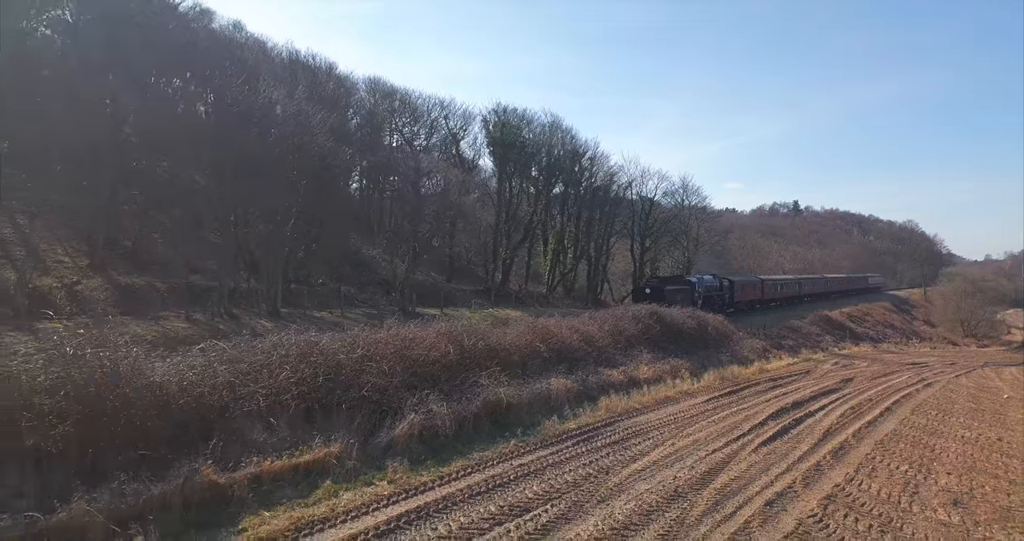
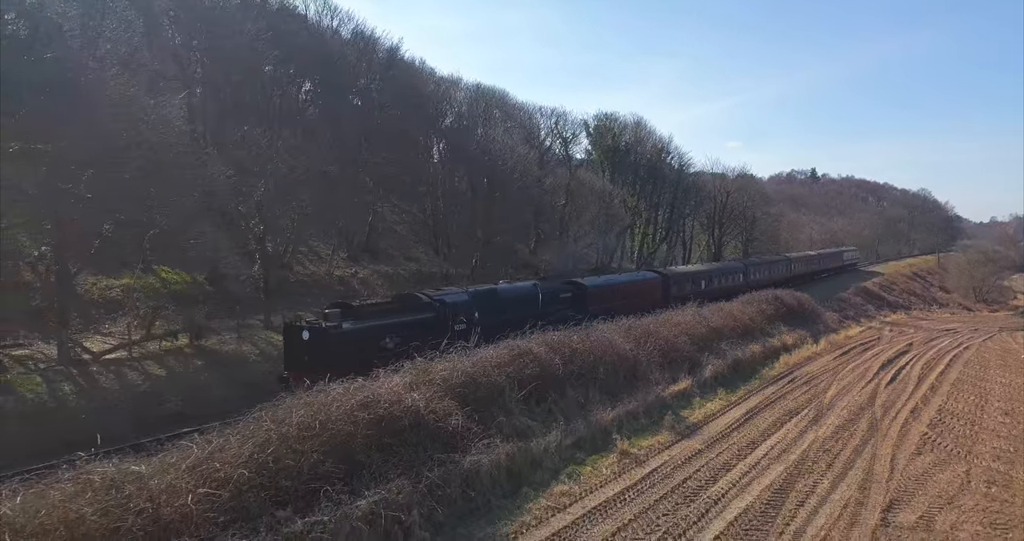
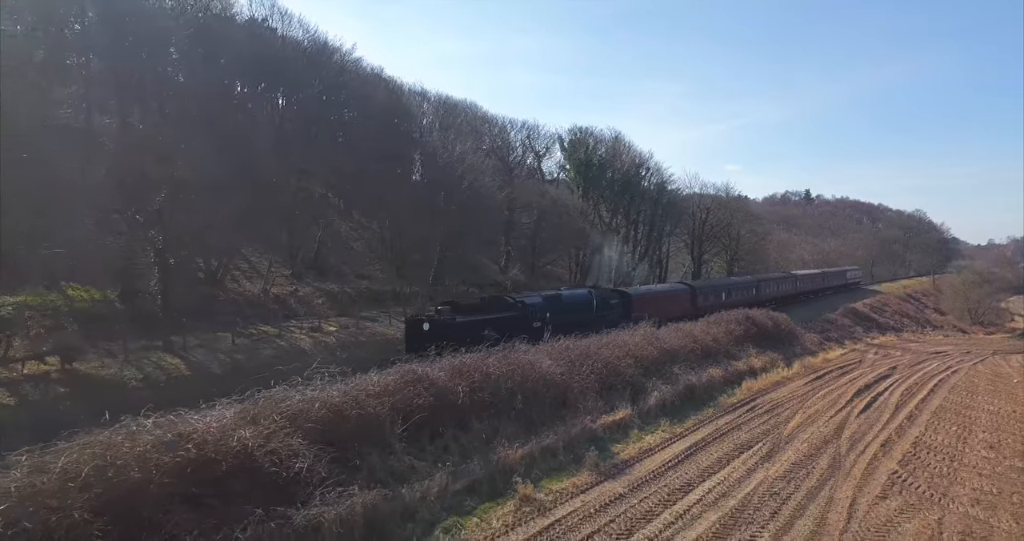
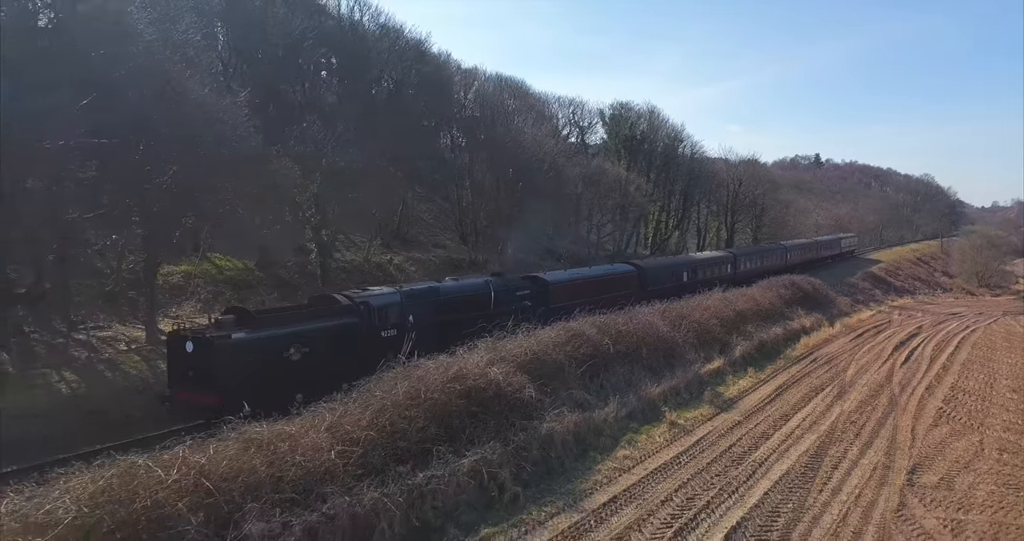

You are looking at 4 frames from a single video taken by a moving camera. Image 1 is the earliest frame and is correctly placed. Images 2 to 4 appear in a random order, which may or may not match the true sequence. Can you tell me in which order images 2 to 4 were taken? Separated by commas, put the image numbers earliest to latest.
3, 2, 4
